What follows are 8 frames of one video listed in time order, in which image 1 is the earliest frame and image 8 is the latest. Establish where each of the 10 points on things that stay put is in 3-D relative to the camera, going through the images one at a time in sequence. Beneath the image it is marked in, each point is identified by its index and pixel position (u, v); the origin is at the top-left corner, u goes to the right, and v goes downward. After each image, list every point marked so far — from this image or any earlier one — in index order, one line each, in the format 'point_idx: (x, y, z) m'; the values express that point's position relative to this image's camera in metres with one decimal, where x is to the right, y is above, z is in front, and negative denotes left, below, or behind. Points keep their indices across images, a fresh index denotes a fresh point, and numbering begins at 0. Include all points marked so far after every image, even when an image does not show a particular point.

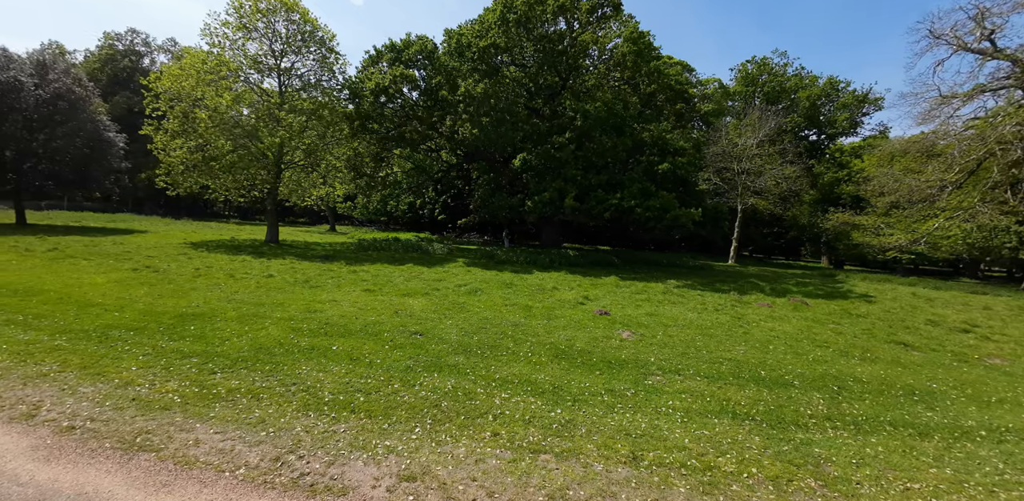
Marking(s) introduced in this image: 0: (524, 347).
0: (+0.3, -2.1, +9.4) m
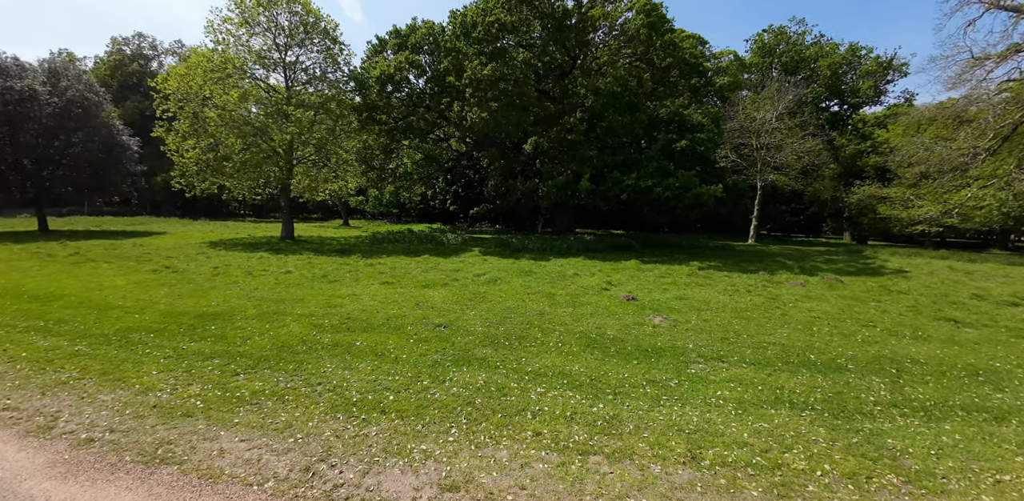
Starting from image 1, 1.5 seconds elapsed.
0: (+0.9, -1.8, +9.0) m
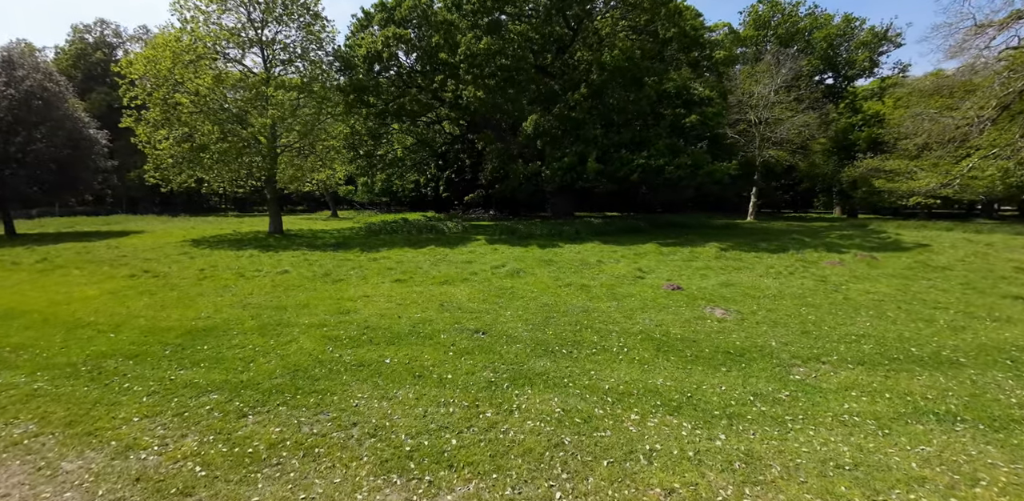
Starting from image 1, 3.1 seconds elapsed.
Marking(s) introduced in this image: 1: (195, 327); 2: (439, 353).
0: (+1.8, -1.5, +7.7) m
1: (-5.6, -1.4, +8.0) m
2: (-1.1, -1.5, +6.8) m
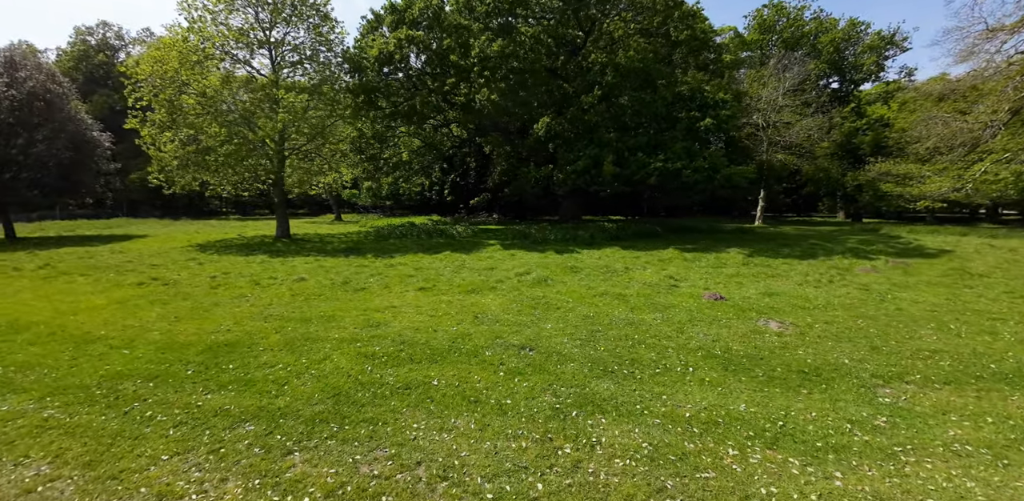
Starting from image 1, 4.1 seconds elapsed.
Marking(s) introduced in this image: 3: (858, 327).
0: (+2.6, -1.7, +7.2) m
1: (-4.9, -1.5, +7.4) m
2: (-0.3, -1.7, +6.2) m
3: (+7.2, -1.6, +9.4) m
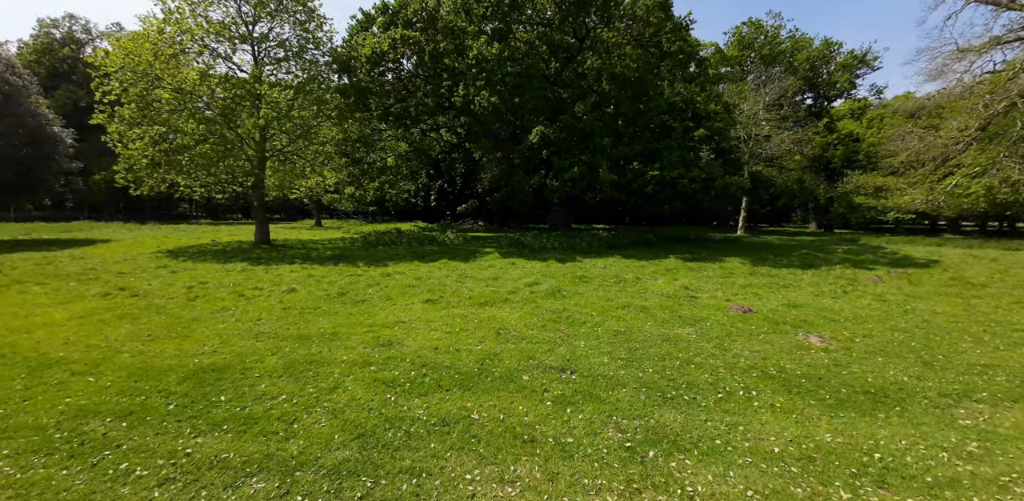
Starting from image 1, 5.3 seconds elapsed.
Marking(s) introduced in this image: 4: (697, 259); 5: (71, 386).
0: (+3.1, -1.8, +6.5) m
1: (-4.4, -1.6, +6.3) m
2: (+0.3, -1.8, +5.3) m
3: (+7.6, -1.8, +9.0) m
4: (+7.8, -0.4, +19.0) m
5: (-5.7, -1.7, +5.8) m
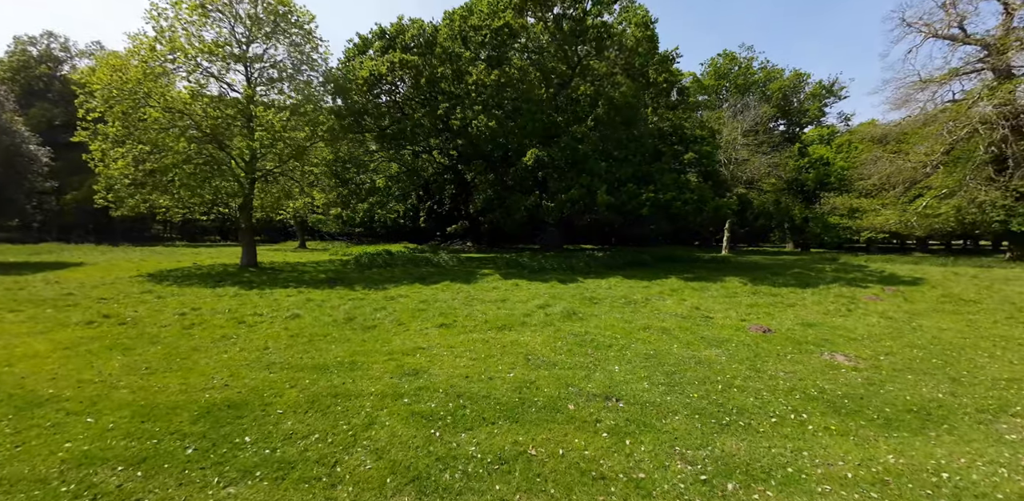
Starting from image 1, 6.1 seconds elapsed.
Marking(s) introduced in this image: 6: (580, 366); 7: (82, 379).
0: (+3.6, -2.1, +6.2) m
1: (-3.8, -1.9, +5.8) m
2: (+0.8, -2.0, +5.0) m
3: (+8.0, -2.1, +8.9) m
4: (+7.8, -1.2, +19.1) m
5: (-5.1, -2.0, +5.2) m
6: (+1.1, -1.8, +7.3) m
7: (-6.6, -1.9, +6.9) m
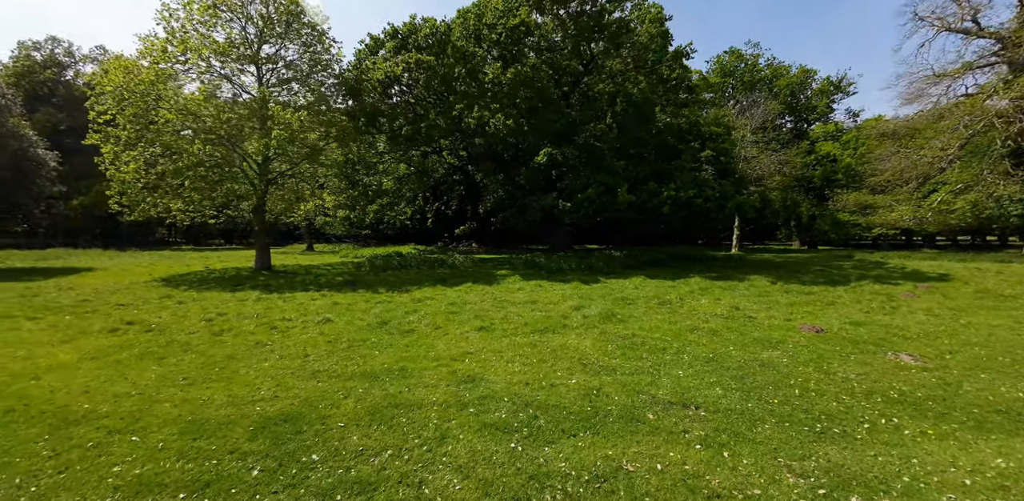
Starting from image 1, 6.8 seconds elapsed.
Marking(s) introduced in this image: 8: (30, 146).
0: (+4.5, -2.1, +5.8) m
1: (-2.9, -2.0, +5.4) m
2: (+1.7, -2.0, +4.6) m
3: (+8.9, -2.0, +8.6) m
4: (+8.7, -1.1, +18.7) m
5: (-4.2, -2.1, +4.8) m
6: (+2.0, -1.8, +6.9) m
7: (-5.7, -2.0, +6.5) m
8: (-20.7, +4.5, +19.3) m
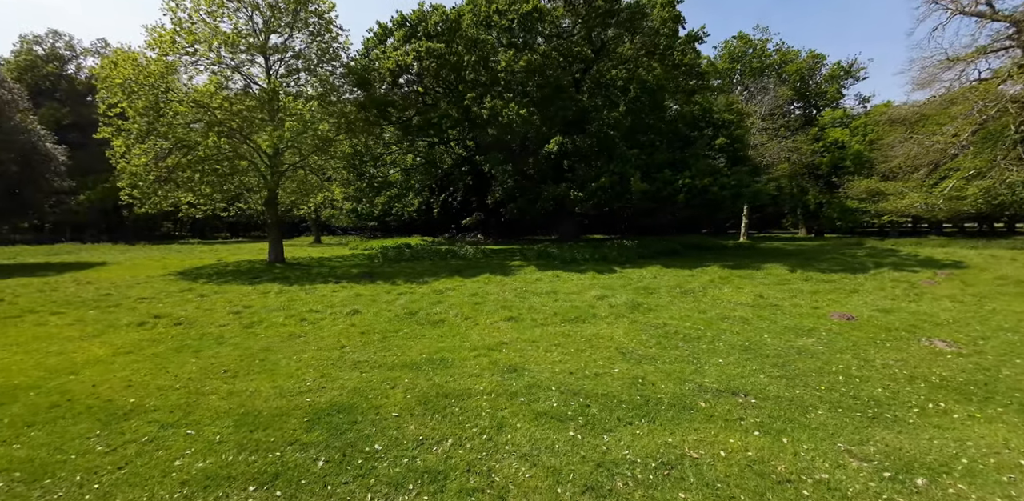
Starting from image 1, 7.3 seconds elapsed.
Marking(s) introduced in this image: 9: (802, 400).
0: (+5.1, -1.9, +5.8) m
1: (-2.3, -1.9, +5.4) m
2: (+2.3, -1.9, +4.6) m
3: (+9.5, -1.8, +8.5) m
4: (+9.3, -0.6, +18.6) m
5: (-3.6, -2.0, +4.8) m
6: (+2.6, -1.6, +6.9) m
7: (-5.1, -1.9, +6.6) m
8: (-20.1, +4.7, +19.3) m
9: (+3.5, -1.8, +5.5) m
